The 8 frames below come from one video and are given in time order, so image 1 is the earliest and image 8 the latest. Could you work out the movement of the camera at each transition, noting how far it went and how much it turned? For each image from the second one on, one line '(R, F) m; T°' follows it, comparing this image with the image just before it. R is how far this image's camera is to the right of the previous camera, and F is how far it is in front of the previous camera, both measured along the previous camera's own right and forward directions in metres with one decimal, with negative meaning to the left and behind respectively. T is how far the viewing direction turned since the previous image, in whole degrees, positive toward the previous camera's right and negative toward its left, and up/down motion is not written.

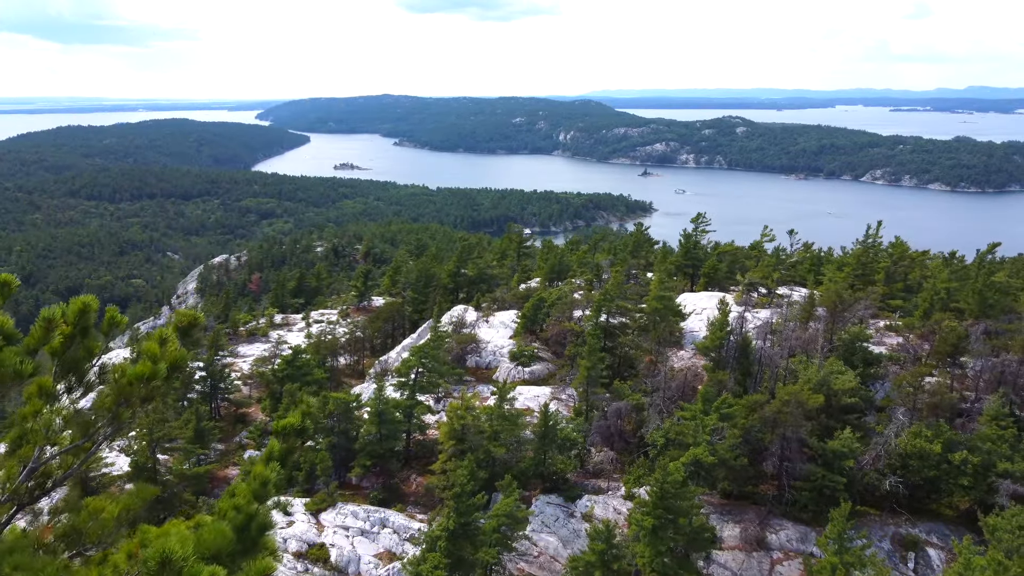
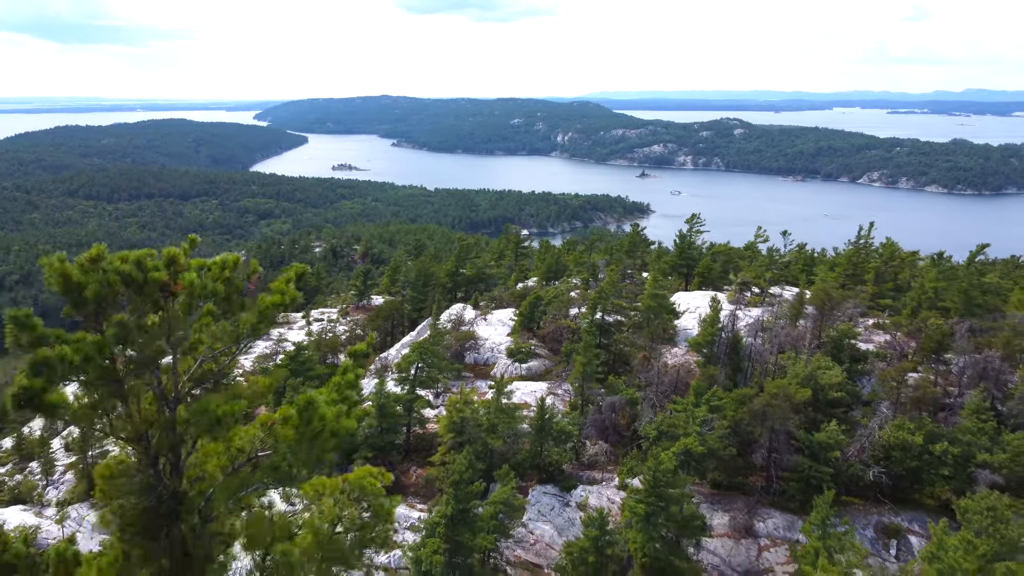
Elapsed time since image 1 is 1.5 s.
(0.0, -0.5) m; 0°
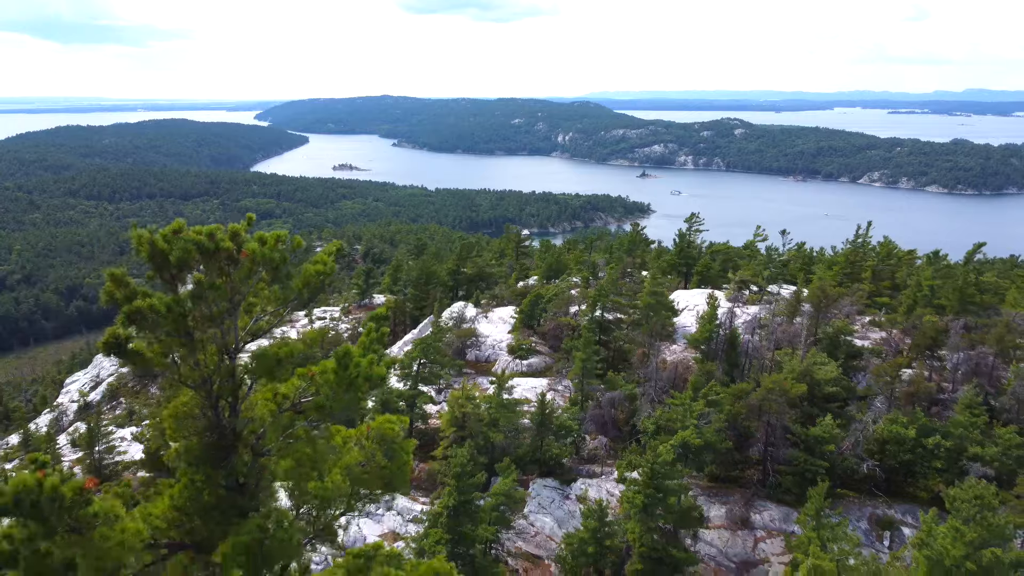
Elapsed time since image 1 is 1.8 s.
(0.0, -0.3) m; 0°
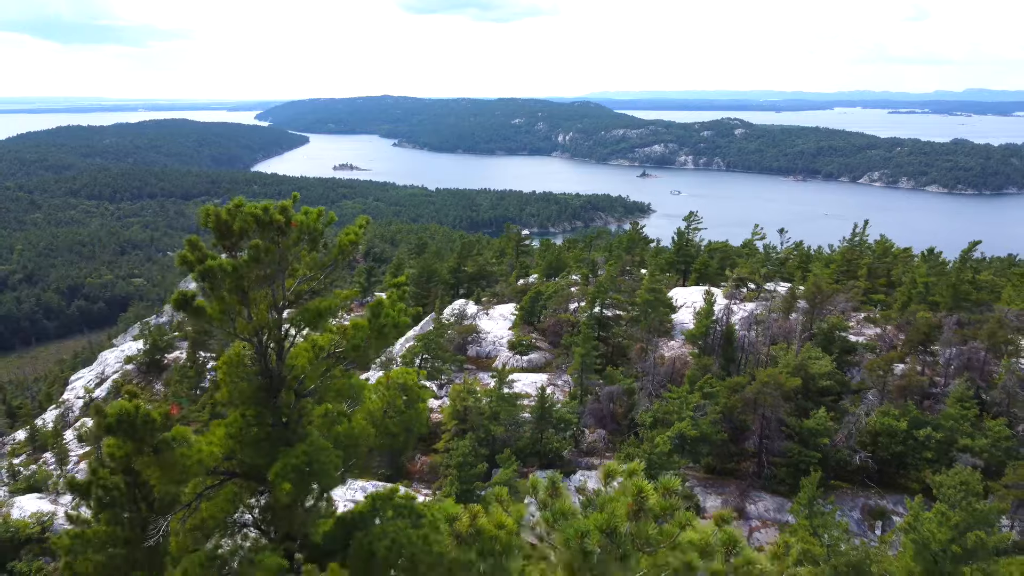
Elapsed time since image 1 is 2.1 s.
(0.0, -0.4) m; 0°
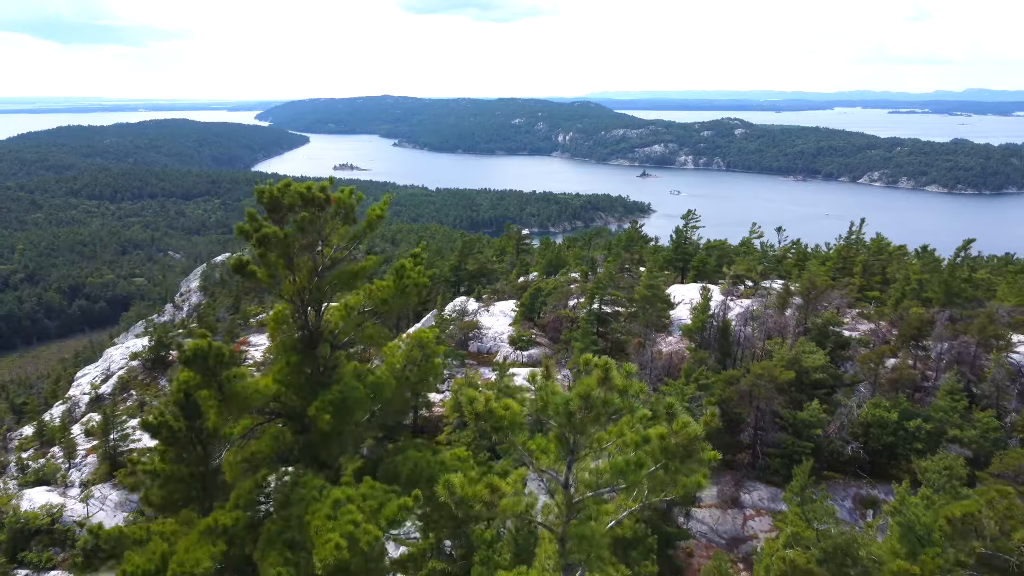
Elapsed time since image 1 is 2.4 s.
(0.0, -0.4) m; 0°
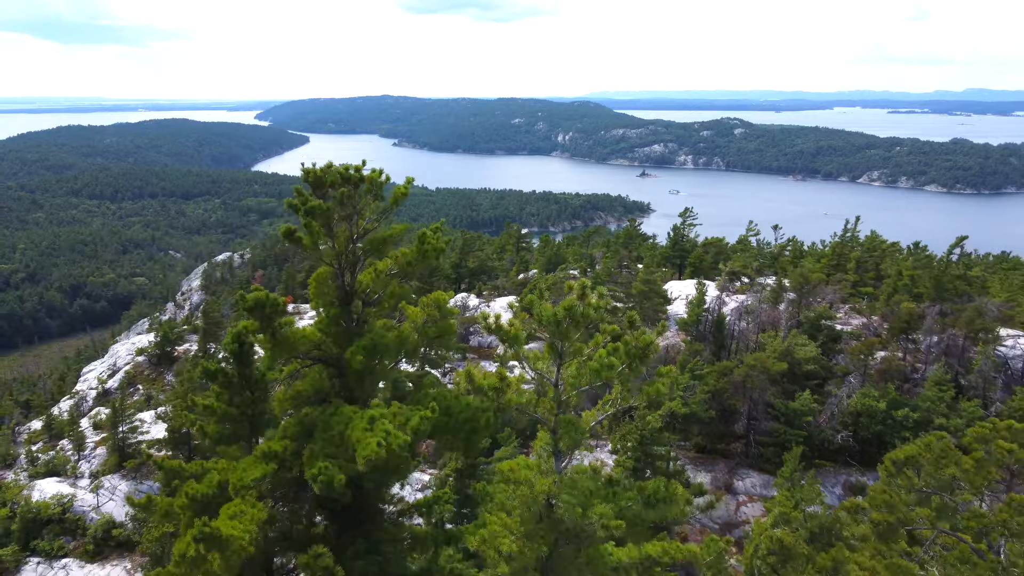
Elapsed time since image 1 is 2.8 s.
(0.0, -0.5) m; 0°
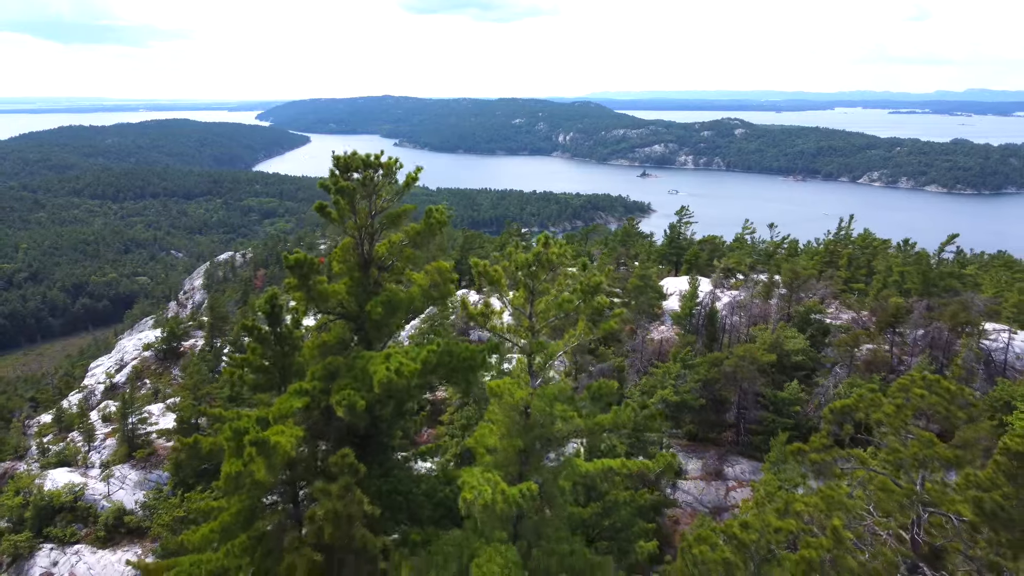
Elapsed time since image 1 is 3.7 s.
(+0.1, -0.7) m; 0°
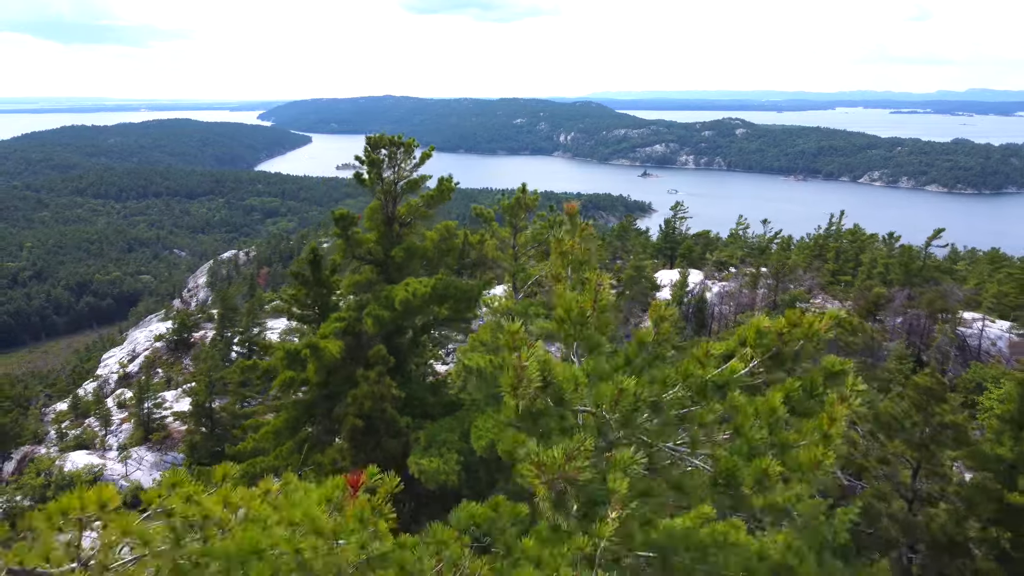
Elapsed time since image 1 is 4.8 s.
(+0.1, -1.1) m; 0°
